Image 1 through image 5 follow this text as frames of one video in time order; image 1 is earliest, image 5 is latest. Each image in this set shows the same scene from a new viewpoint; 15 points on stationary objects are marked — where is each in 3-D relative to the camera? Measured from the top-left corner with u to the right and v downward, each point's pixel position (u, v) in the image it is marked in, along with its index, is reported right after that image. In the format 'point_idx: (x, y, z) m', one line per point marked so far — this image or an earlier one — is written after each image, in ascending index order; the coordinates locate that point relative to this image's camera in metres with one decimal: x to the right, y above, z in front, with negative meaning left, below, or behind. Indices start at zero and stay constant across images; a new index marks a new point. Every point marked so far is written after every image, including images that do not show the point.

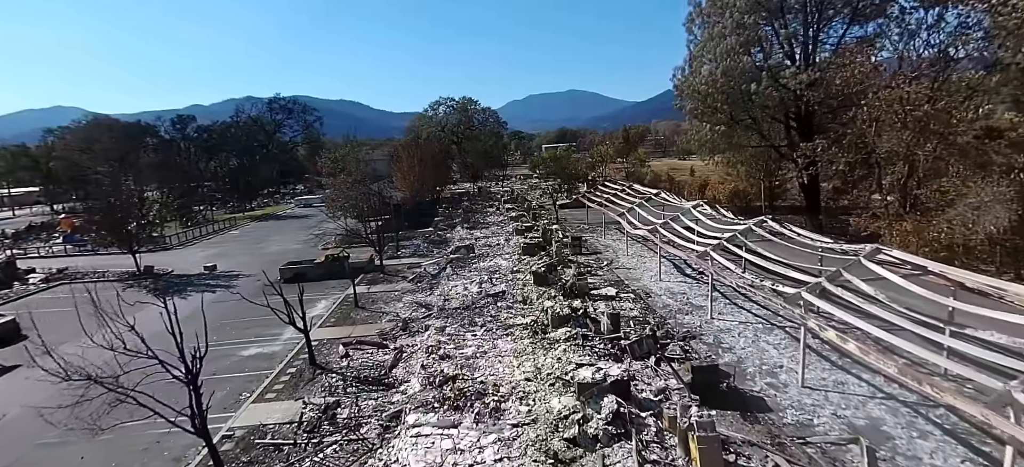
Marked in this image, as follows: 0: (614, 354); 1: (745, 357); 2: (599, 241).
0: (+2.1, -2.5, +9.2) m
1: (+4.9, -2.6, +9.3) m
2: (+3.9, -0.4, +19.7) m
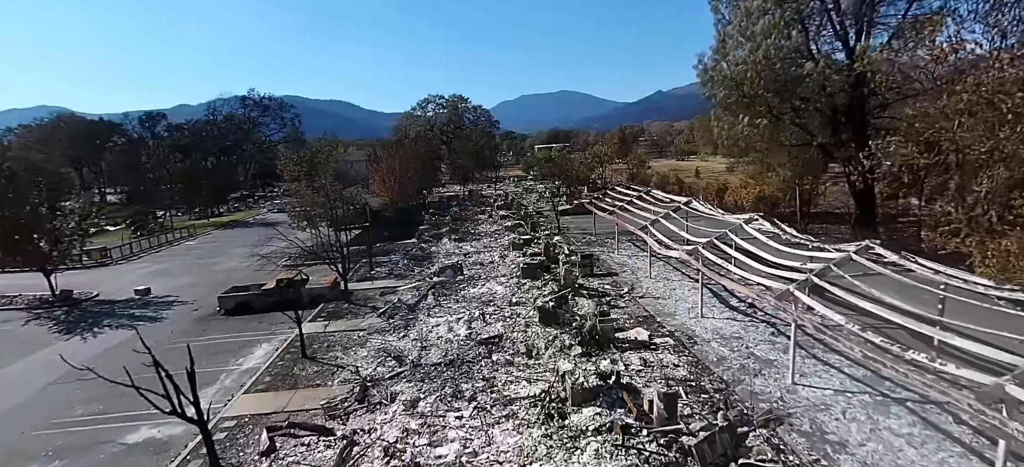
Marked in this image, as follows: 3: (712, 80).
0: (+2.2, -3.1, +5.9) m
1: (+5.0, -3.2, +6.1) m
2: (+3.8, -1.0, +16.4) m
3: (+8.1, +6.2, +17.6) m
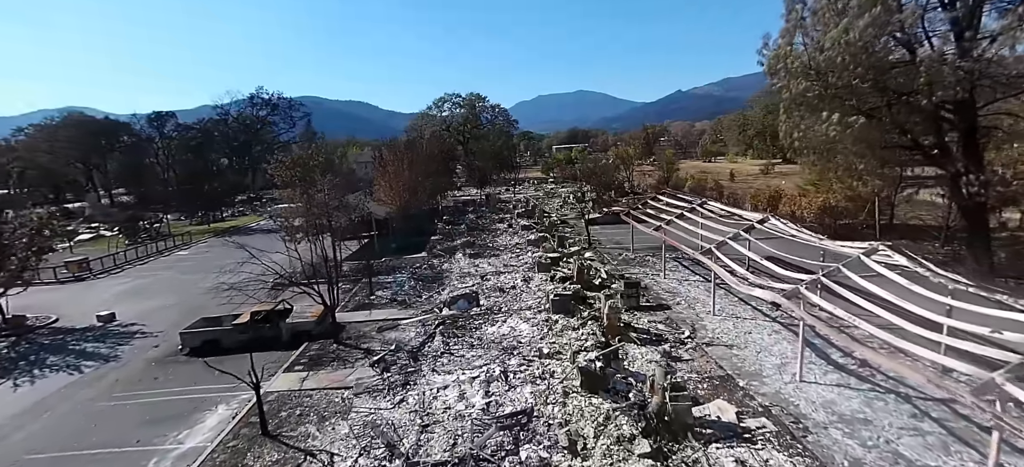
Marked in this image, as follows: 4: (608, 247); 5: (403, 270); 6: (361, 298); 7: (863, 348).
0: (+2.6, -3.7, +3.0) m
1: (+5.4, -3.8, +3.1) m
2: (+4.6, -1.6, +13.5) m
3: (+8.9, +5.5, +14.5) m
4: (+4.2, -0.6, +19.0) m
5: (-4.3, -1.4, +17.4) m
6: (-4.9, -2.1, +14.4) m
7: (+5.0, -1.6, +6.3) m
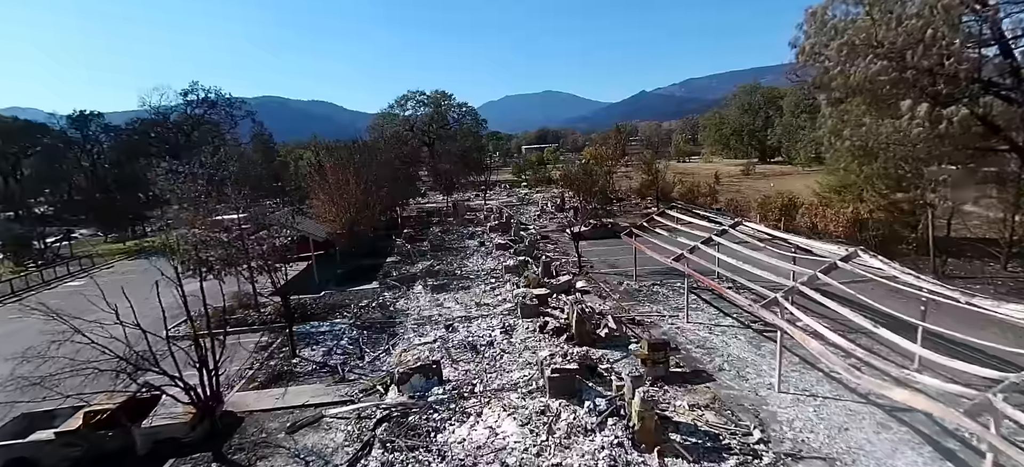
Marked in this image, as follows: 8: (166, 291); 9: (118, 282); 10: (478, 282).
0: (+2.8, -4.5, -0.5) m
1: (+5.6, -4.6, -0.3) m
2: (+4.1, -2.4, +10.1) m
3: (+8.2, +4.8, +11.4) m
4: (+3.3, -1.4, +15.5) m
5: (-5.0, -2.4, +13.3) m
6: (-5.5, -3.0, +10.3) m
7: (+5.0, -2.4, +2.9) m
8: (-13.2, -2.2, +17.3) m
9: (-17.2, -1.9, +20.2) m
10: (-1.1, -1.6, +14.4) m
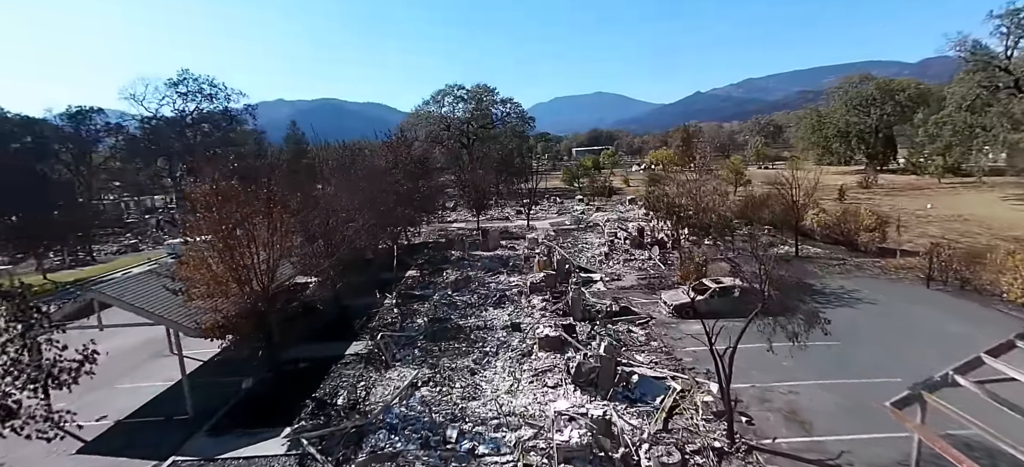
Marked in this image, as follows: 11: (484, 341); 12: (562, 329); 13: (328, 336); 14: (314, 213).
0: (+2.0, -6.4, -9.3) m
1: (+4.8, -6.5, -9.4) m
2: (+4.4, -4.3, +1.0) m
3: (+8.9, +2.7, +1.9) m
4: (+4.2, -3.3, +6.5) m
5: (-4.3, -4.1, +5.2) m
6: (-5.1, -4.7, +2.3) m
7: (+4.6, -4.3, -6.2) m
8: (-12.0, -3.7, +10.0) m
9: (-15.7, -3.3, +13.3) m
10: (-0.2, -3.4, +5.9) m
11: (-0.8, -2.6, +10.3) m
12: (+1.0, -2.3, +10.3) m
13: (-4.7, -2.6, +11.5) m
14: (-4.8, +1.0, +11.5) m
